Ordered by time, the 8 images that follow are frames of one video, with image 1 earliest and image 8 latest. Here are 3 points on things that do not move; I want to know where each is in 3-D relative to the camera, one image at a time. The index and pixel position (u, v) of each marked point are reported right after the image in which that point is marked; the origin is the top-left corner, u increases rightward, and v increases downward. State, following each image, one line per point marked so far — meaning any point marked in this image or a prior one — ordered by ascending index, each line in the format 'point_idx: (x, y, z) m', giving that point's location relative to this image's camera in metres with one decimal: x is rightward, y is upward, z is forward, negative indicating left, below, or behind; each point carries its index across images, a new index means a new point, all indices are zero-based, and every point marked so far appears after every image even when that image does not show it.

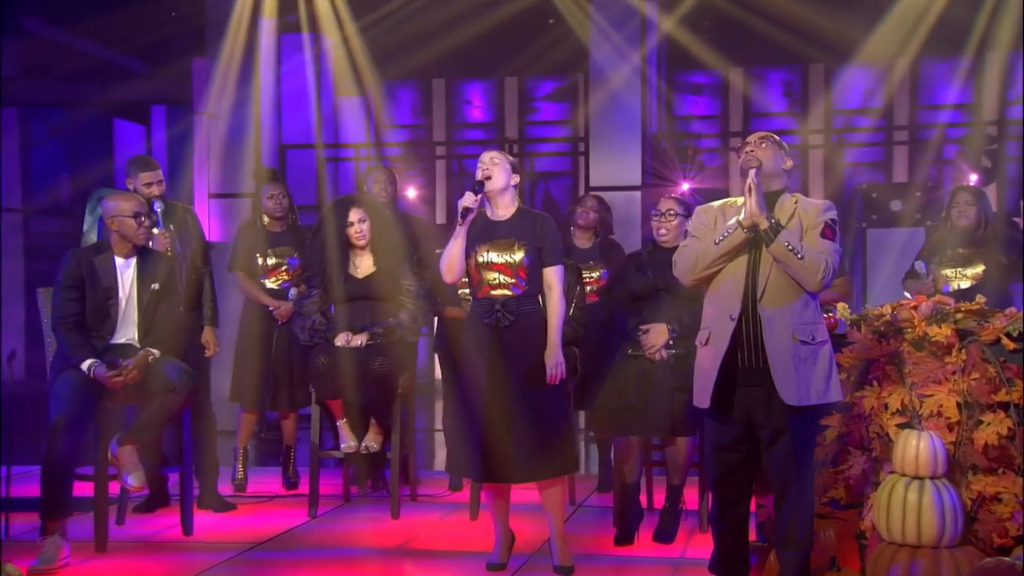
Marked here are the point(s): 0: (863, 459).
0: (+1.3, -0.6, +4.7) m
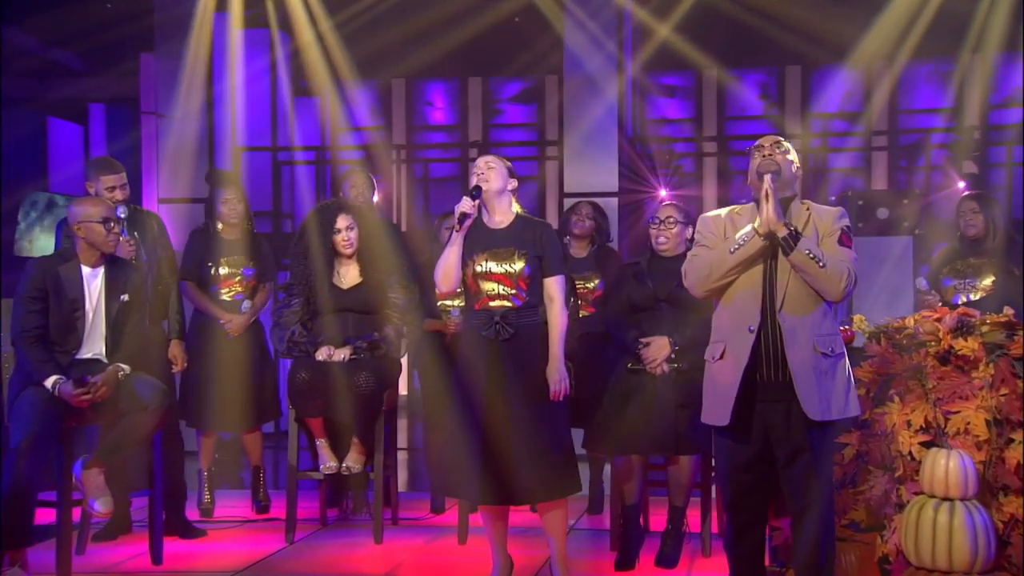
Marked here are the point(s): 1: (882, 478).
0: (+1.2, -0.6, +4.3) m
1: (+1.2, -0.6, +4.3) m
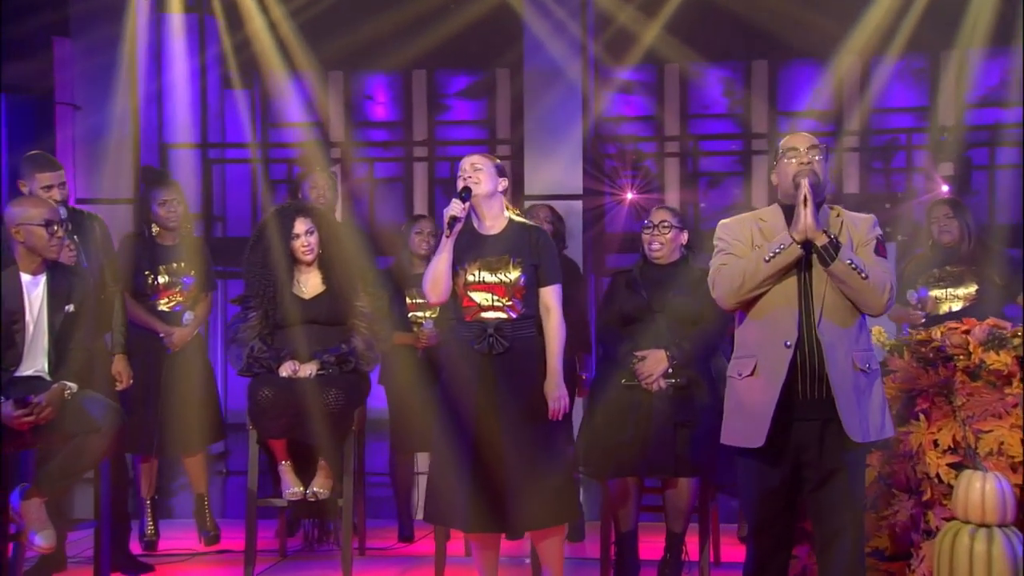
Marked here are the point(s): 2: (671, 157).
0: (+1.2, -0.7, +4.0) m
1: (+1.2, -0.7, +4.1) m
2: (+0.7, +0.6, +6.6) m
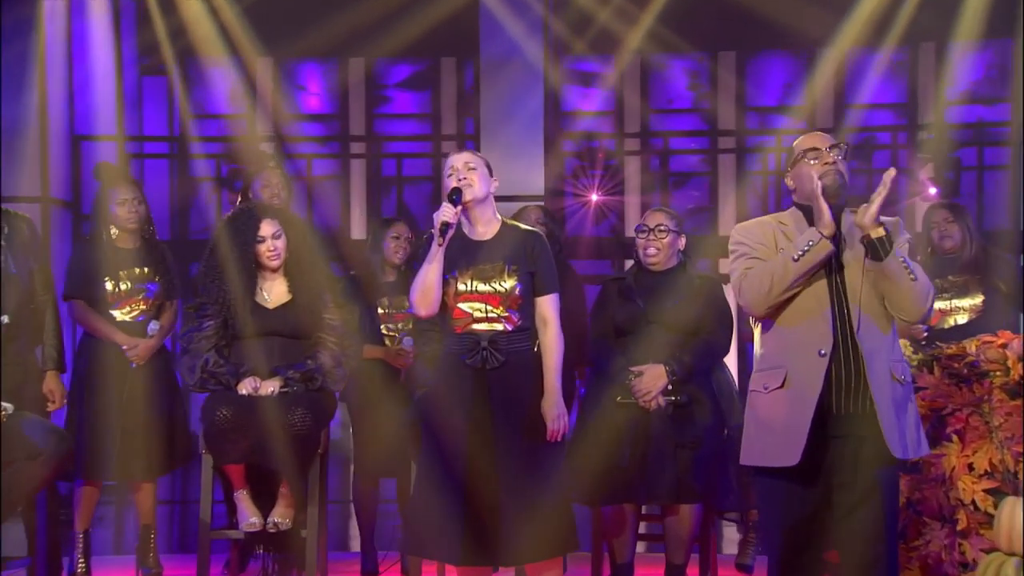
0: (+1.2, -0.7, +3.7) m
1: (+1.2, -0.7, +3.7) m
2: (+0.5, +0.6, +6.2) m
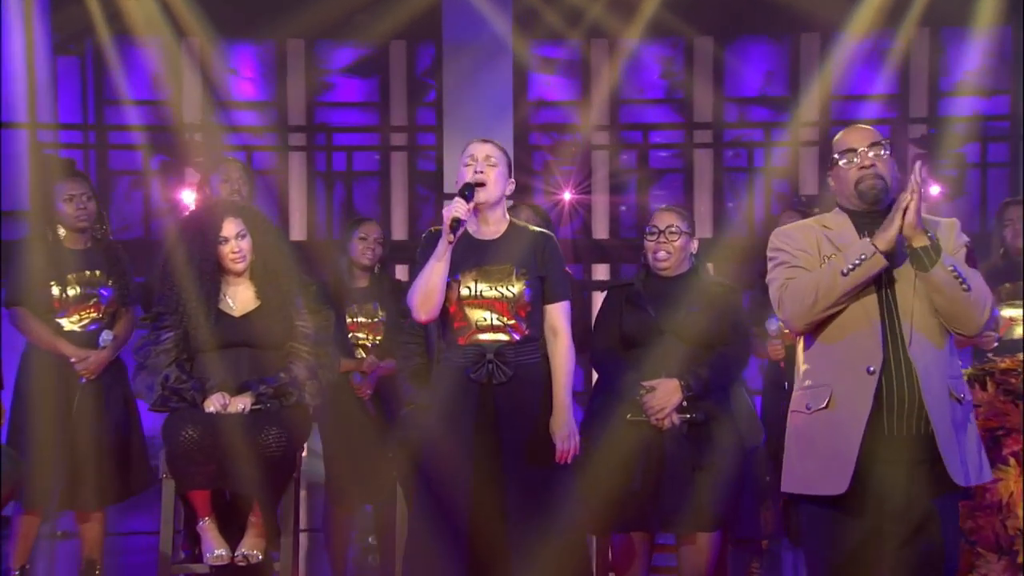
0: (+1.2, -0.7, +3.4) m
1: (+1.2, -0.7, +3.4) m
2: (+0.4, +0.6, +5.8) m
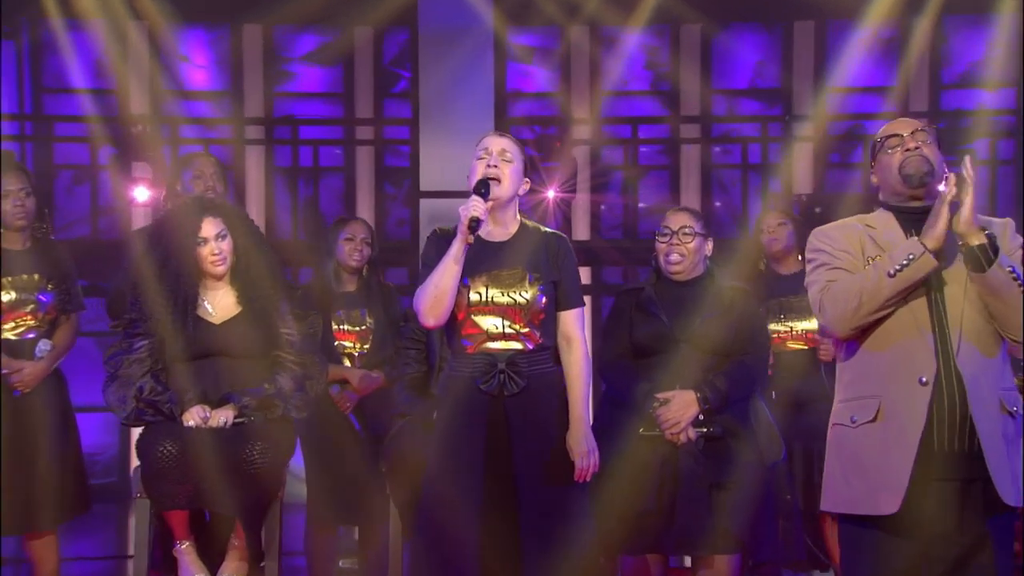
0: (+1.3, -0.7, +3.2) m
1: (+1.3, -0.7, +3.2) m
2: (+0.3, +0.6, +5.6) m
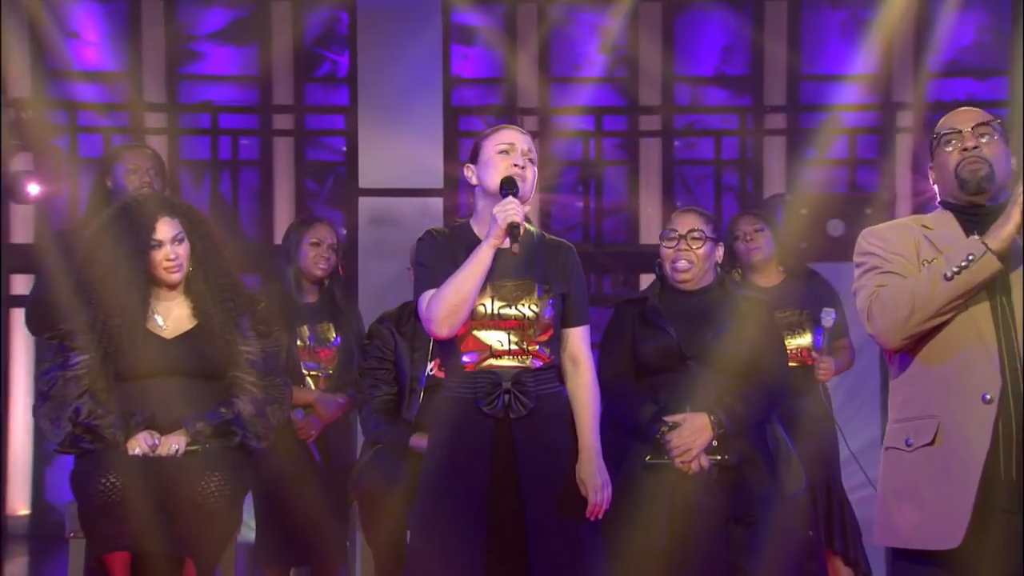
0: (+1.3, -0.8, +2.9) m
1: (+1.3, -0.7, +2.9) m
2: (+0.1, +0.6, +5.2) m
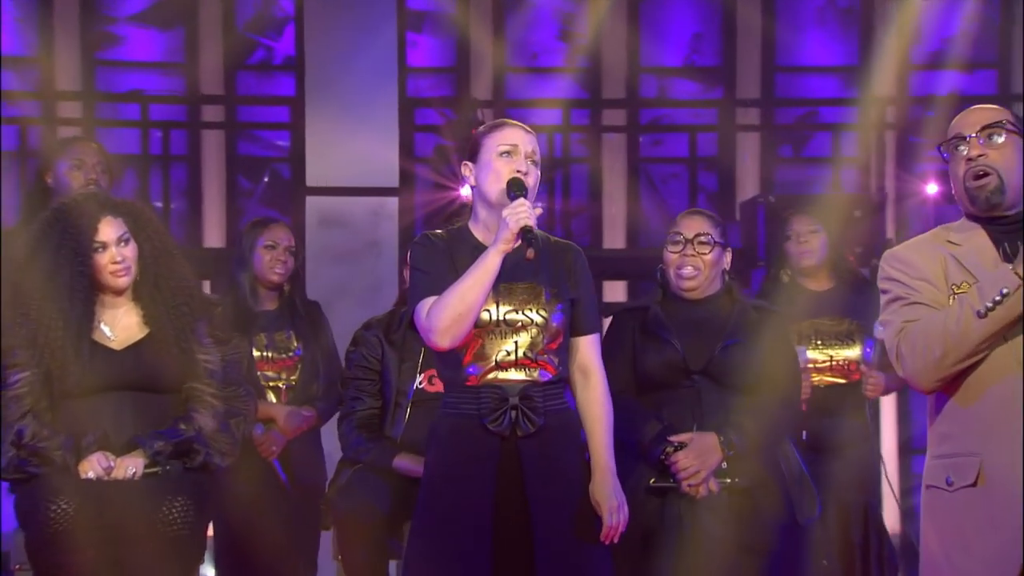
0: (+1.3, -0.8, +2.7) m
1: (+1.3, -0.8, +2.7) m
2: (-0.1, +0.6, +4.9) m
